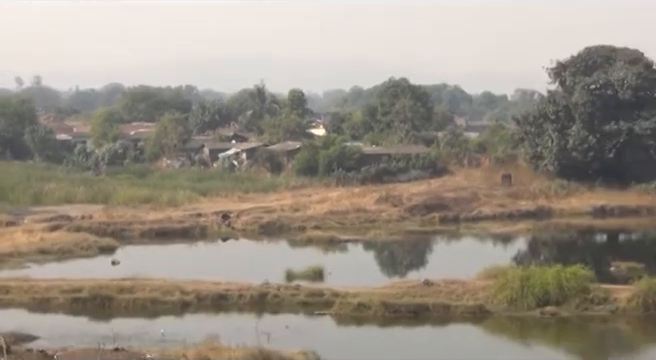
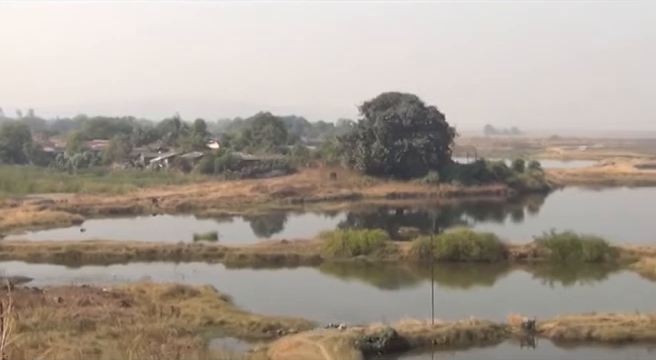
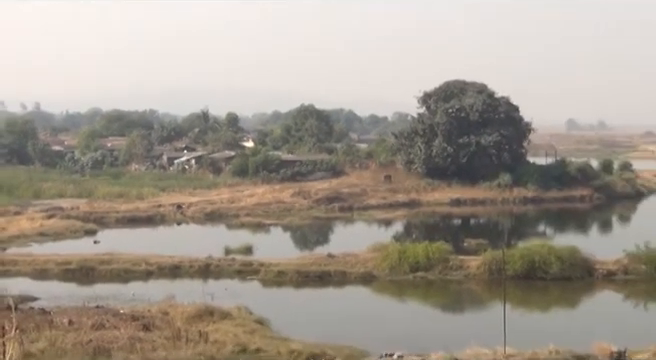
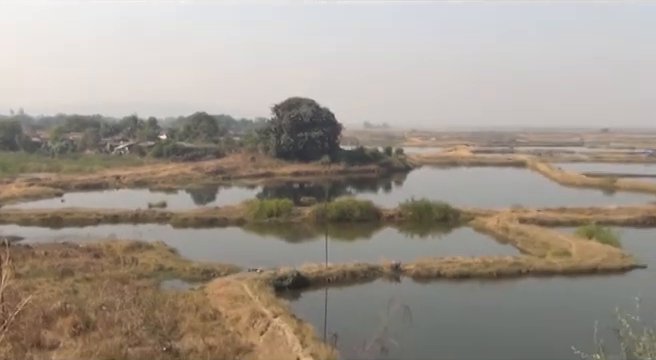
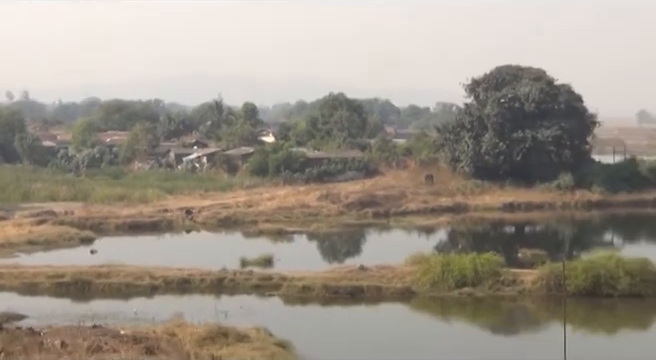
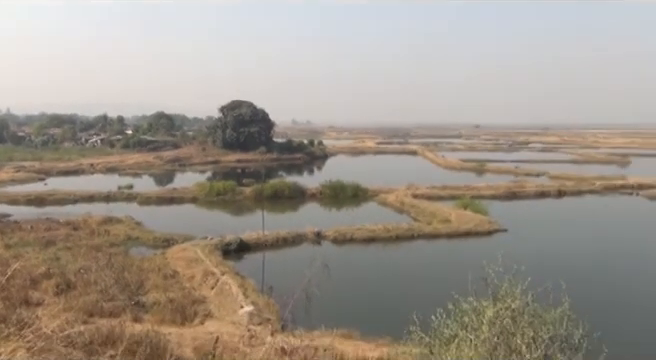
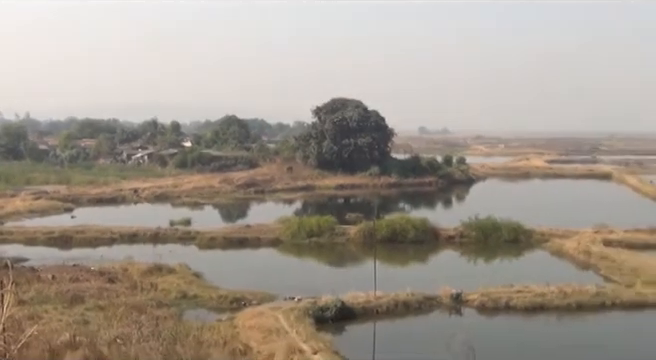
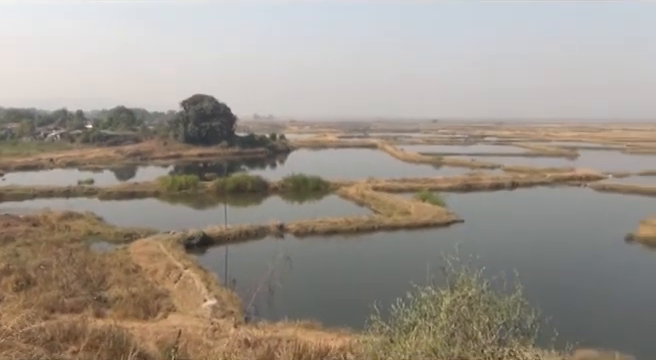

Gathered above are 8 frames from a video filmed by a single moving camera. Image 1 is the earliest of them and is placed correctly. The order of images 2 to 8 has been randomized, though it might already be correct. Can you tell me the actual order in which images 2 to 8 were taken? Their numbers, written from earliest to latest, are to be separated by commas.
5, 3, 2, 7, 4, 6, 8
